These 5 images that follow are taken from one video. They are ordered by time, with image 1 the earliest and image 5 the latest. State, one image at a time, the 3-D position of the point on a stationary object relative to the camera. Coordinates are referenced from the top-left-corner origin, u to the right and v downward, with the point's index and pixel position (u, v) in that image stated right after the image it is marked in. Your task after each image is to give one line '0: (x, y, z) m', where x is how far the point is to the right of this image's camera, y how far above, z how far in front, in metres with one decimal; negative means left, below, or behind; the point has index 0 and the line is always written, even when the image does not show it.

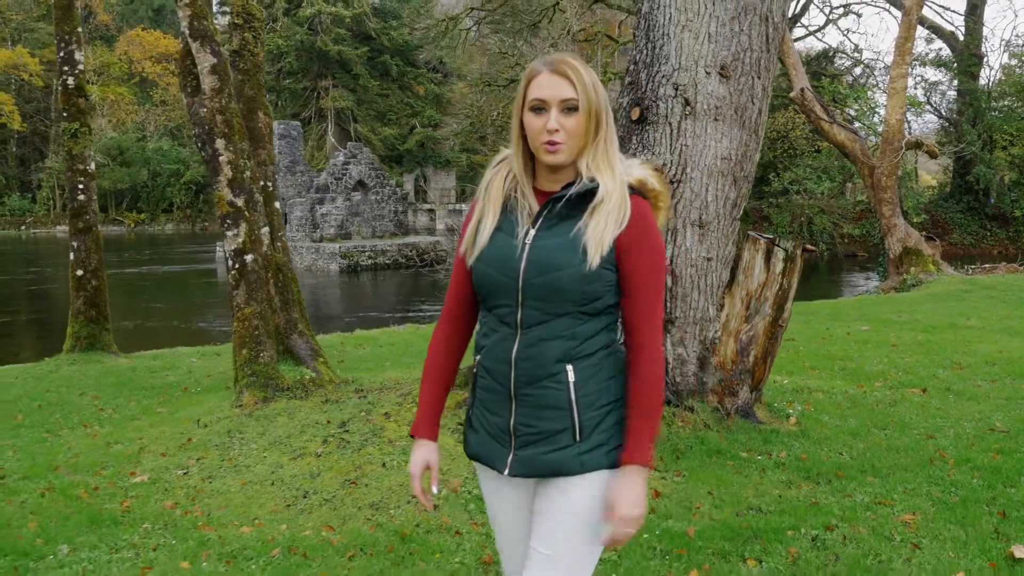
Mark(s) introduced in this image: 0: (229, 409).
0: (-2.6, -1.1, +7.0) m
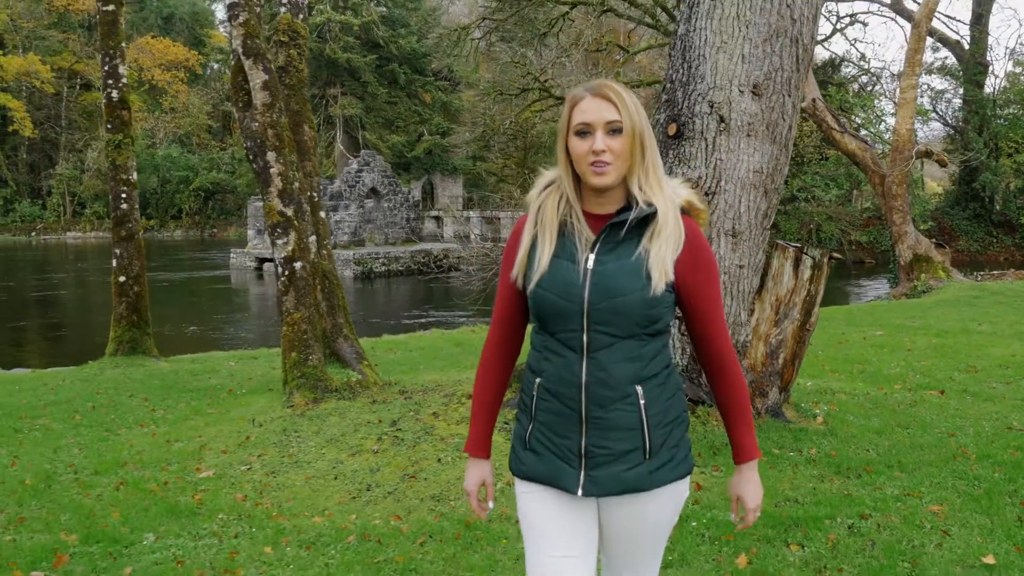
0: (-2.2, -1.1, +7.3) m
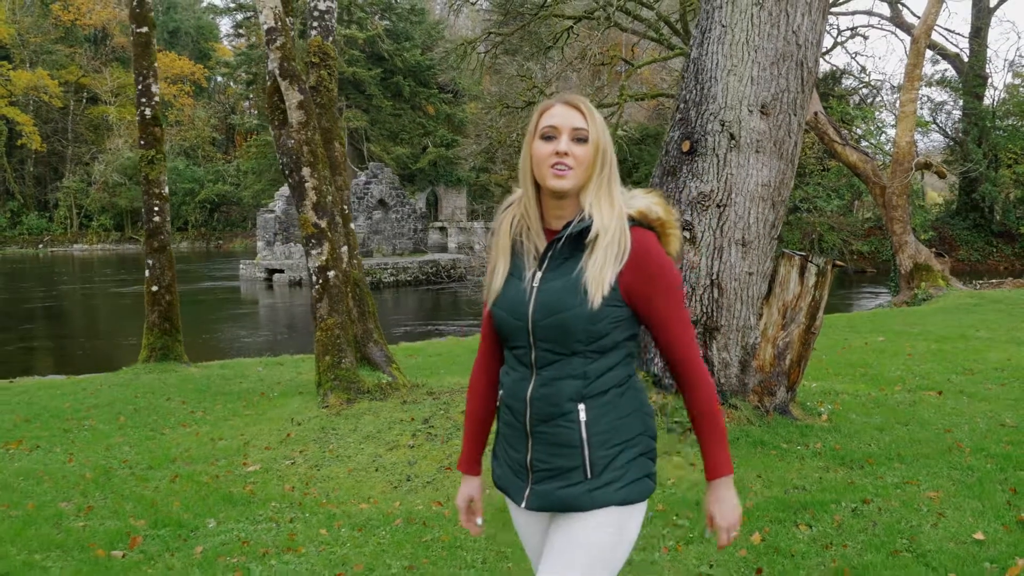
0: (-2.0, -1.2, +7.8) m
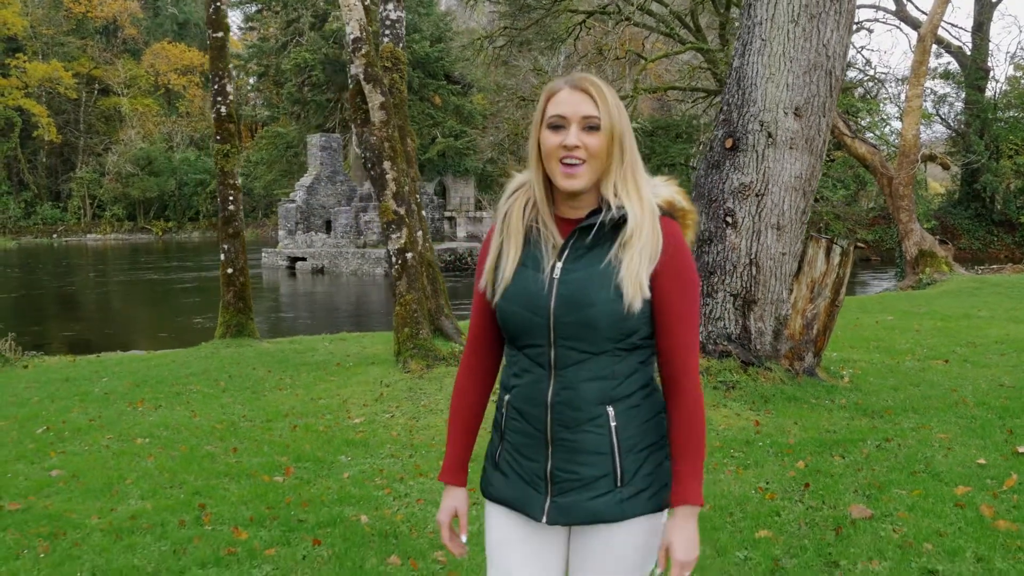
0: (-1.3, -1.0, +8.8) m
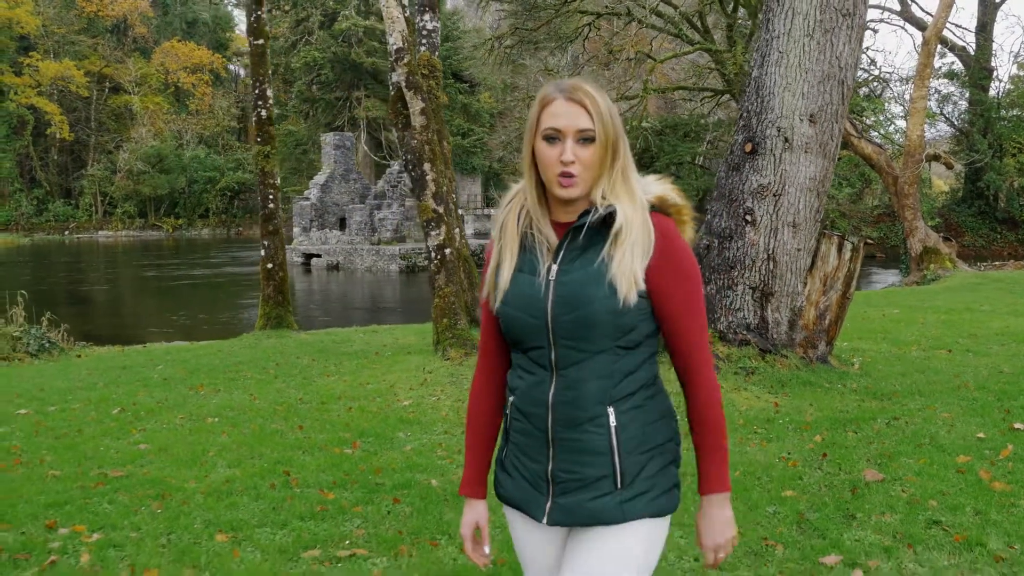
0: (-0.9, -0.9, +9.5) m
